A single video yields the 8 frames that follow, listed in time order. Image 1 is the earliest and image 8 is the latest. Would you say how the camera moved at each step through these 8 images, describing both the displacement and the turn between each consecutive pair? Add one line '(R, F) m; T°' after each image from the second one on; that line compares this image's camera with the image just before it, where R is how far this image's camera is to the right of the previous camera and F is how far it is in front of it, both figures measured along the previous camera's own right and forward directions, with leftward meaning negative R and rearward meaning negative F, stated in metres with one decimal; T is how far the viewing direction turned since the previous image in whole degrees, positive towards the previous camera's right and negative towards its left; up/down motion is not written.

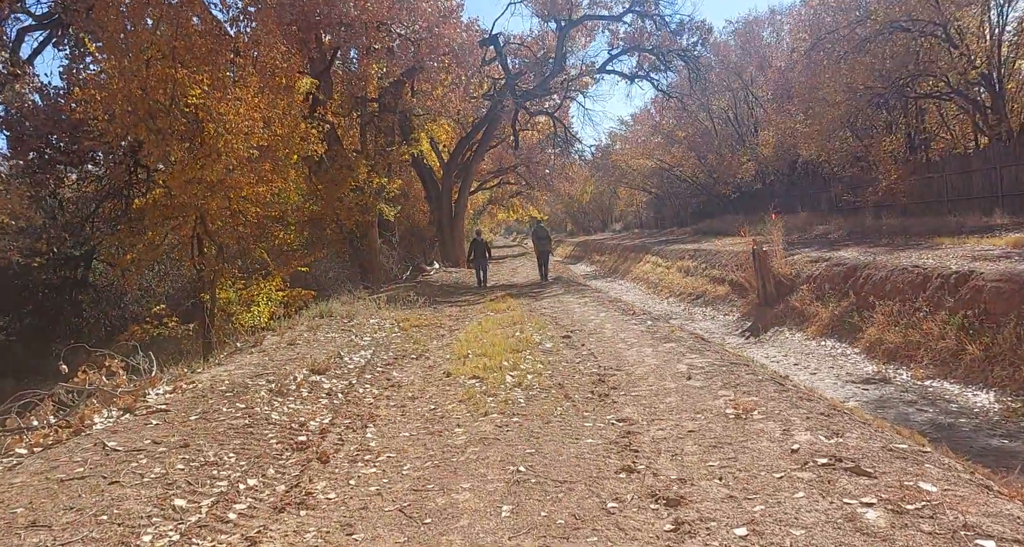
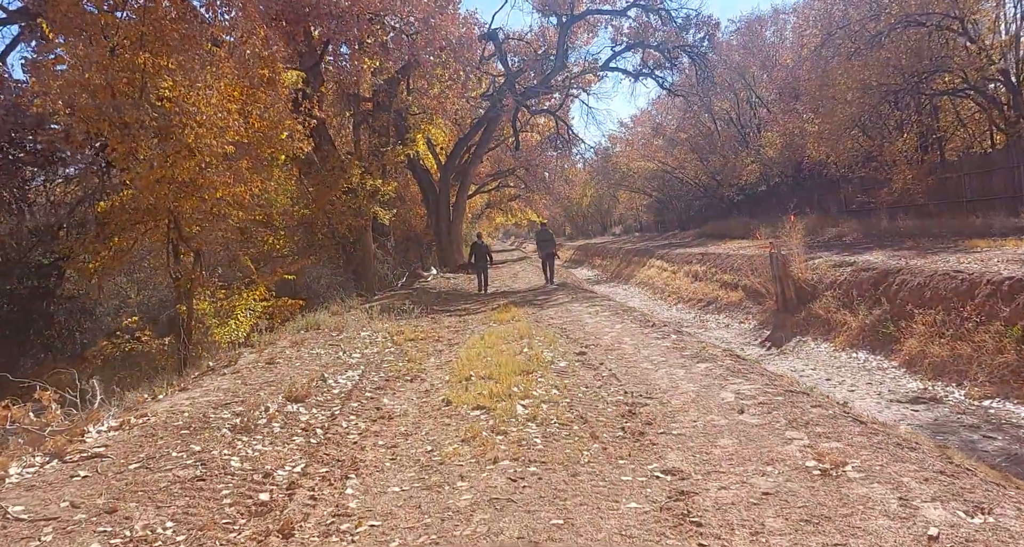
(-0.1, +1.2) m; 0°
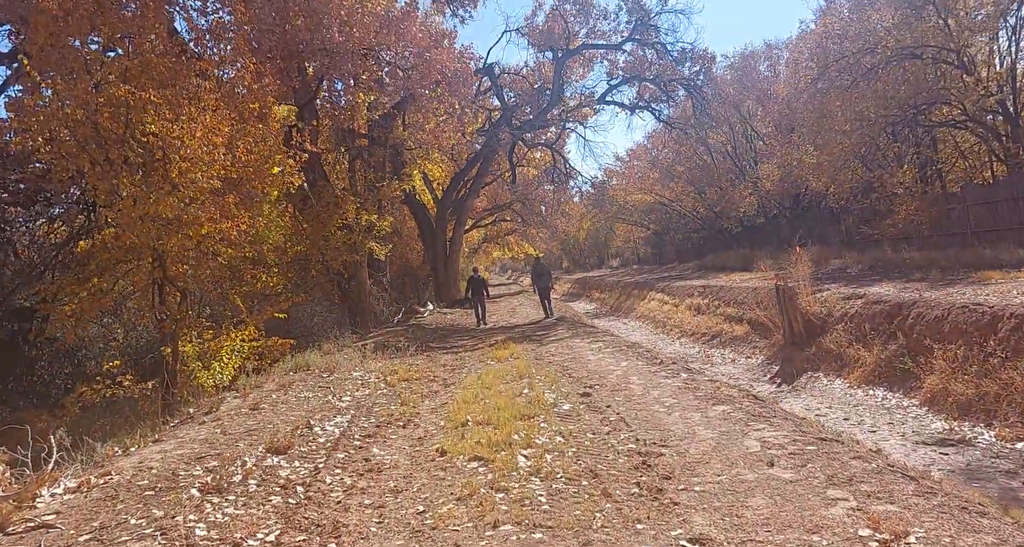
(0.0, +0.6) m; 0°
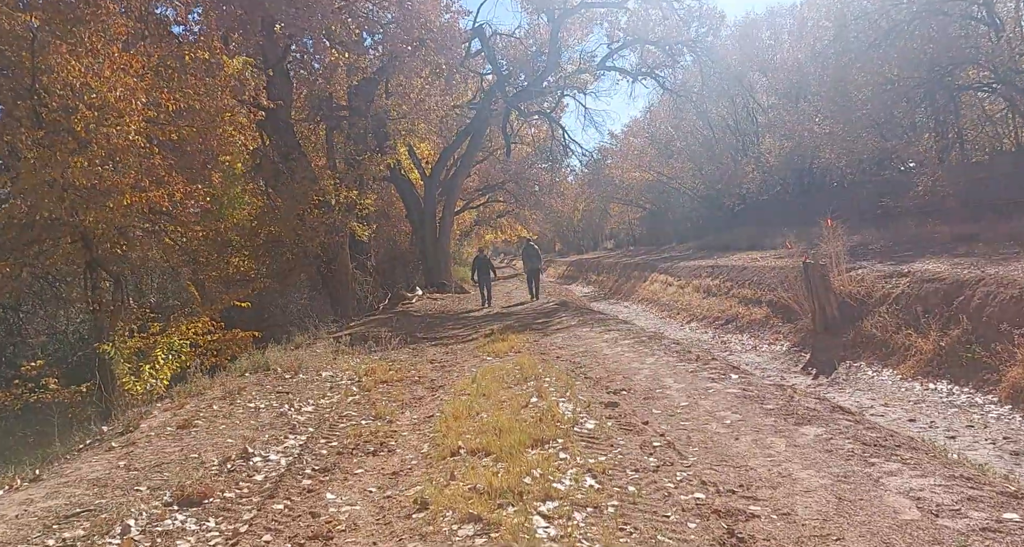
(-0.1, +2.0) m; +1°
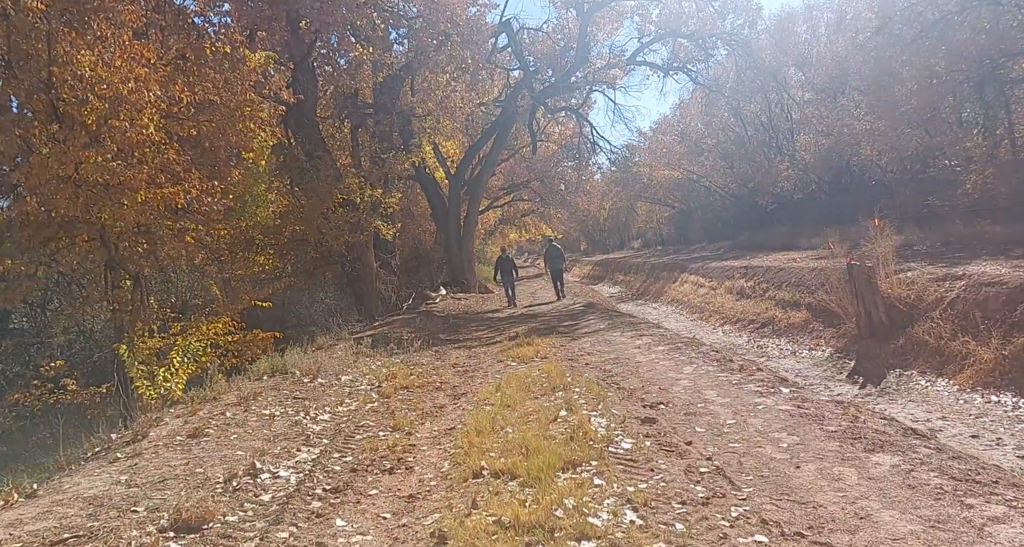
(0.0, +0.6) m; -2°
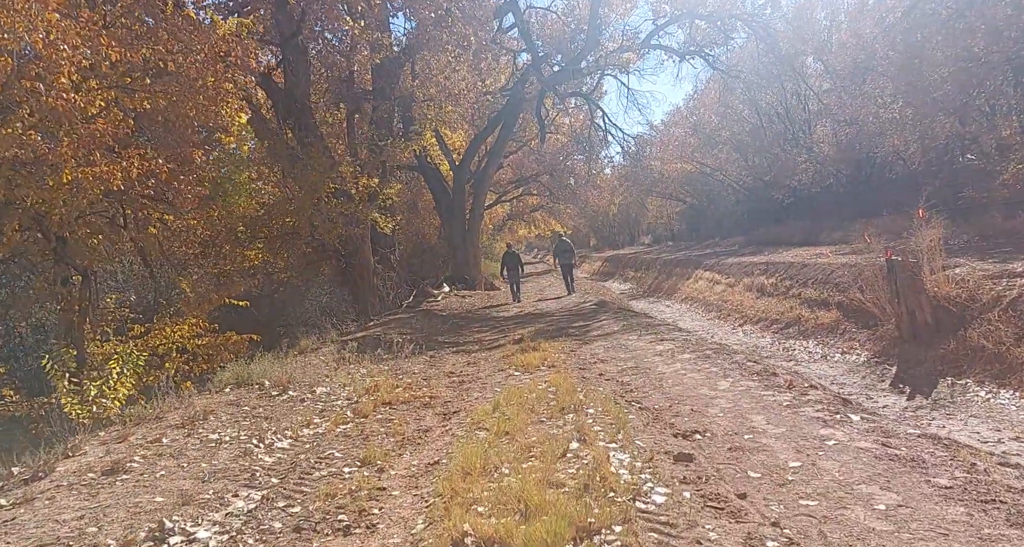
(+0.1, +1.4) m; -1°
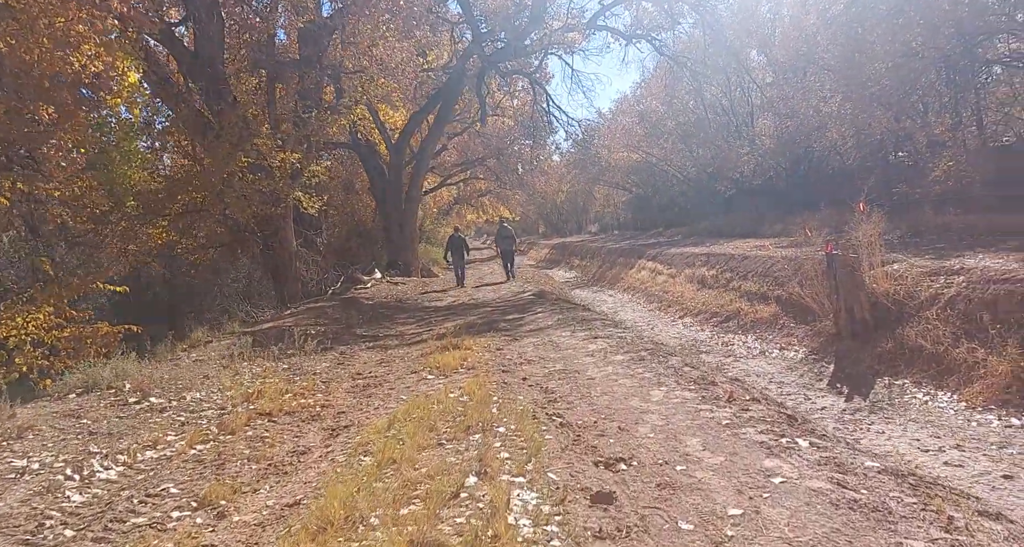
(+0.3, +1.0) m; +4°
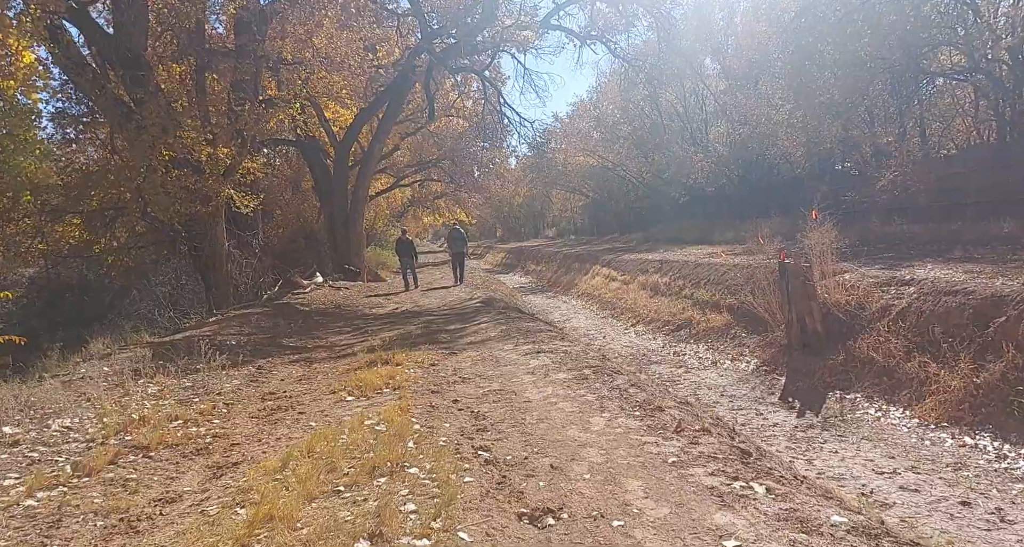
(+0.2, +0.8) m; +3°
